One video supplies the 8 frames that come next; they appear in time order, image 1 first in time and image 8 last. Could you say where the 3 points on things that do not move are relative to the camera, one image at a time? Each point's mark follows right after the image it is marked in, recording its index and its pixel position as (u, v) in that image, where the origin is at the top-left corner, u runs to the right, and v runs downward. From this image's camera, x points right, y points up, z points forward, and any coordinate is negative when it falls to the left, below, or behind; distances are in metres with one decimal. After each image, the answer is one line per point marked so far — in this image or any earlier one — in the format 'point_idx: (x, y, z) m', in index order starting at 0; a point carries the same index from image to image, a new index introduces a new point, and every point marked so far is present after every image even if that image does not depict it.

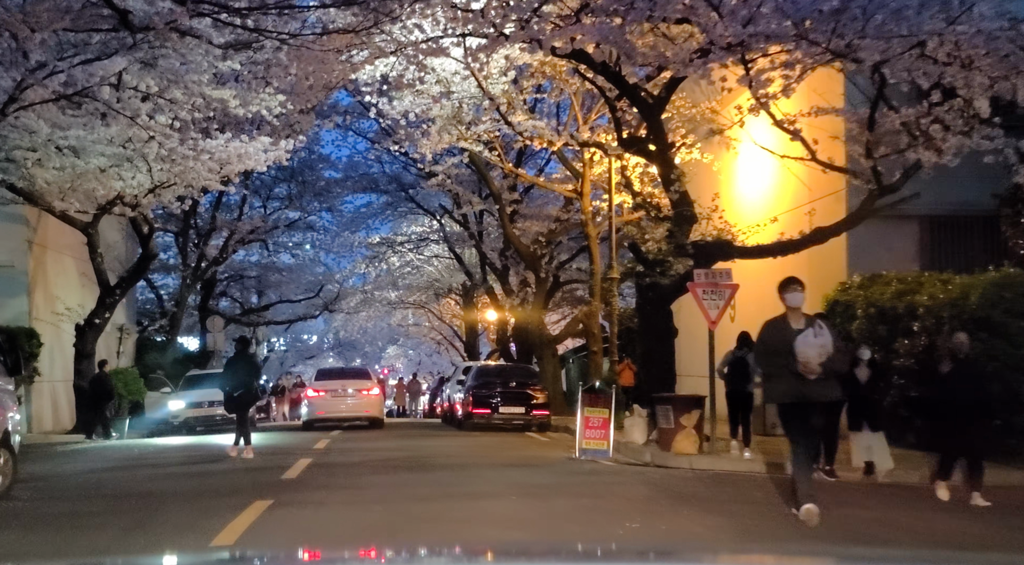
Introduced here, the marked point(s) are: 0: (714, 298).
0: (+2.8, -0.2, +17.2) m
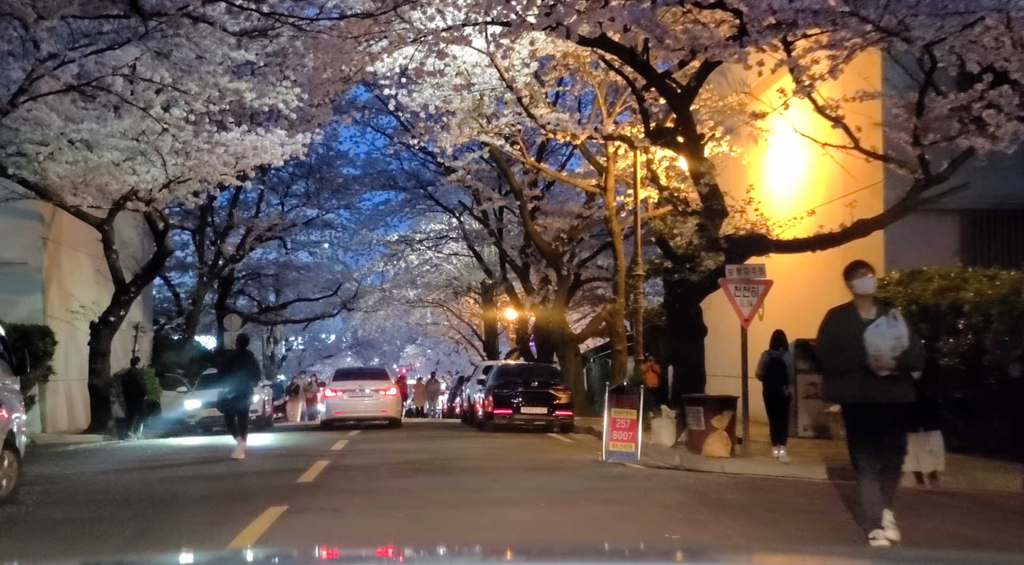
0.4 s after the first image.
0: (+3.1, -0.2, +16.5) m
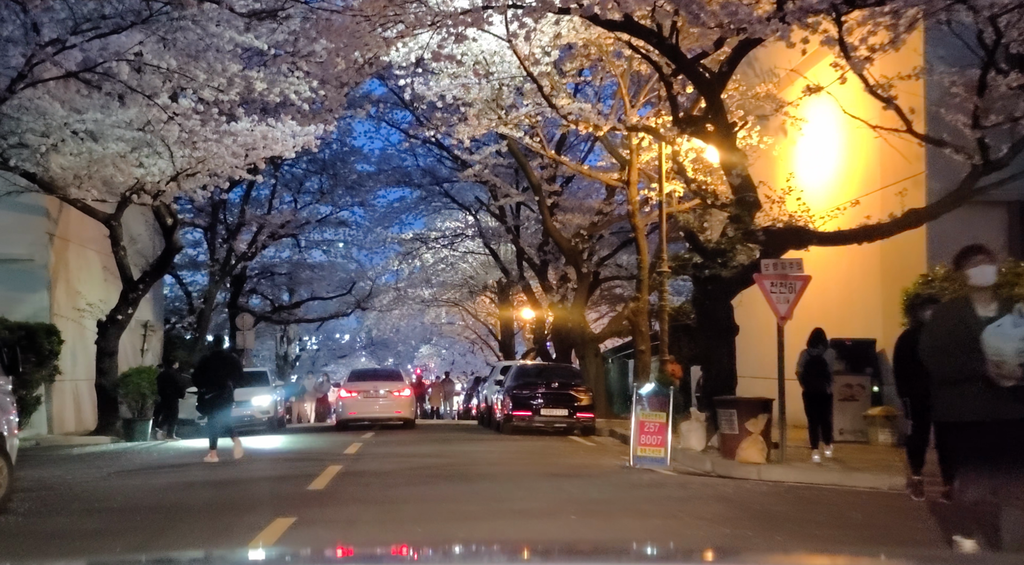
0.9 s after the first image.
0: (+3.4, -0.1, +15.6) m
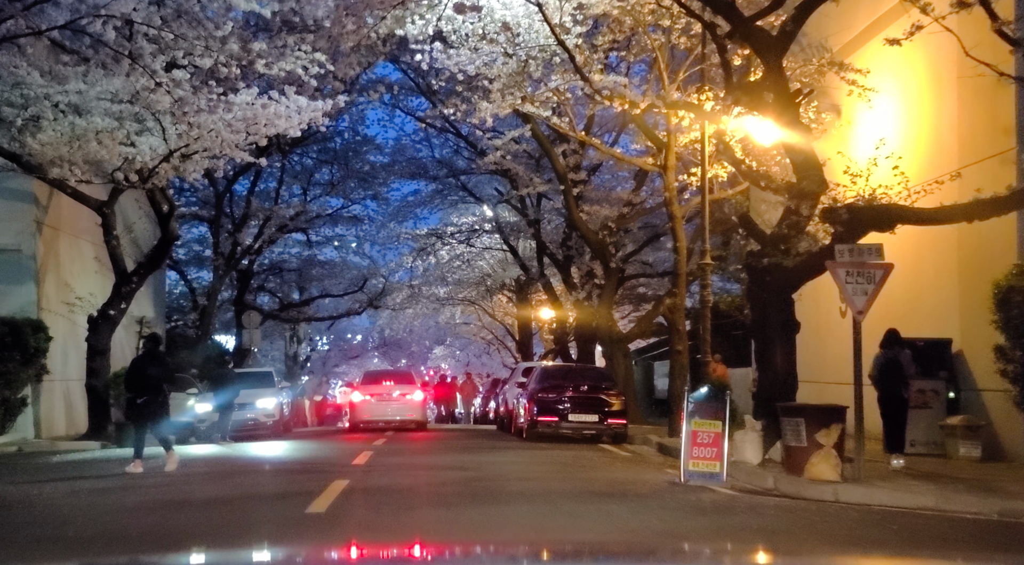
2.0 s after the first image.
0: (+3.8, 0.0, +13.4) m
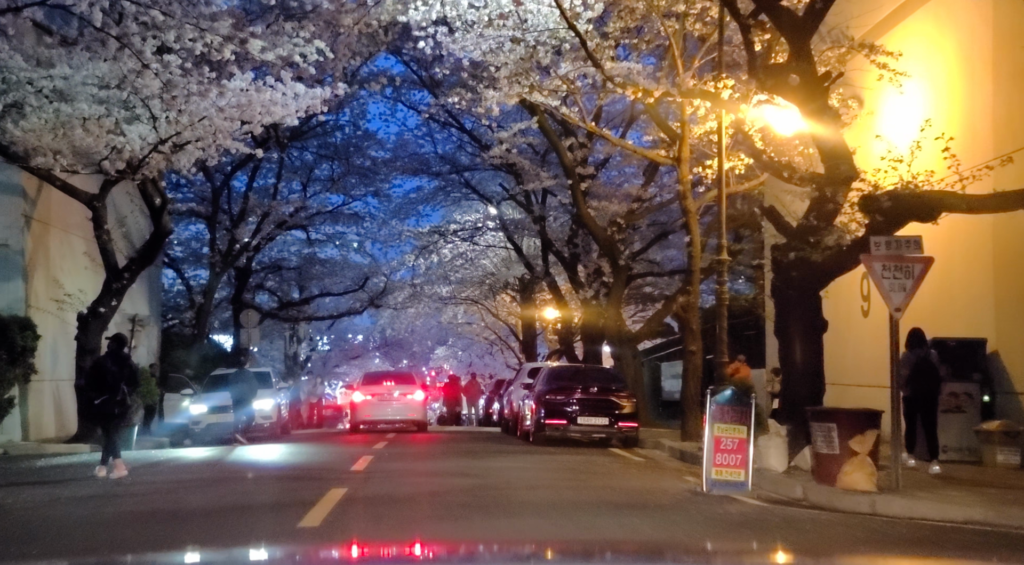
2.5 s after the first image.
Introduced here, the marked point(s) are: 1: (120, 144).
0: (+3.9, +0.1, +12.5) m
1: (-5.8, +2.1, +18.1) m
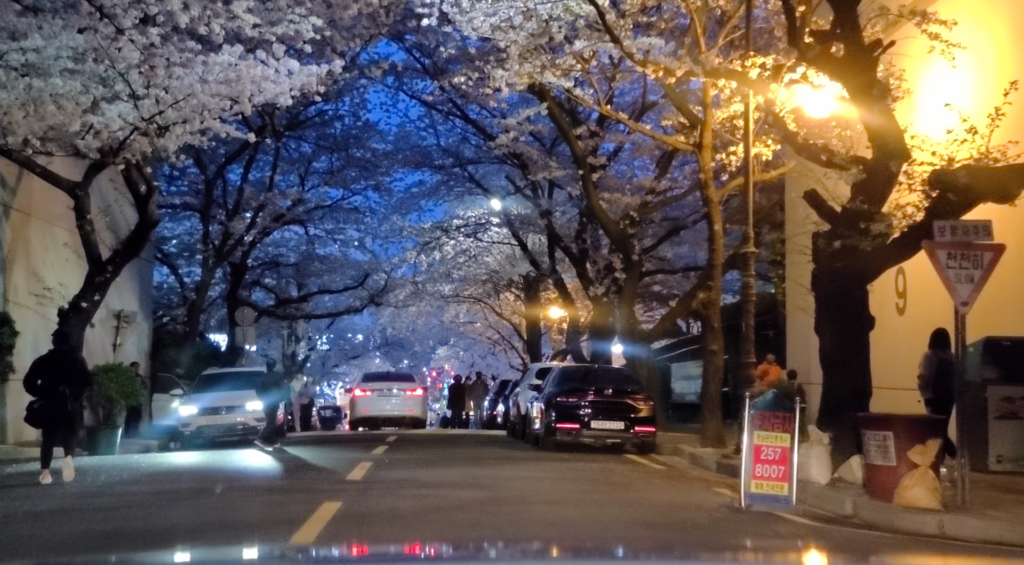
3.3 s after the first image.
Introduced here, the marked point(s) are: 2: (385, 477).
0: (+4.0, +0.1, +11.0) m
1: (-5.6, +2.2, +16.6) m
2: (-1.6, -2.4, +15.6) m
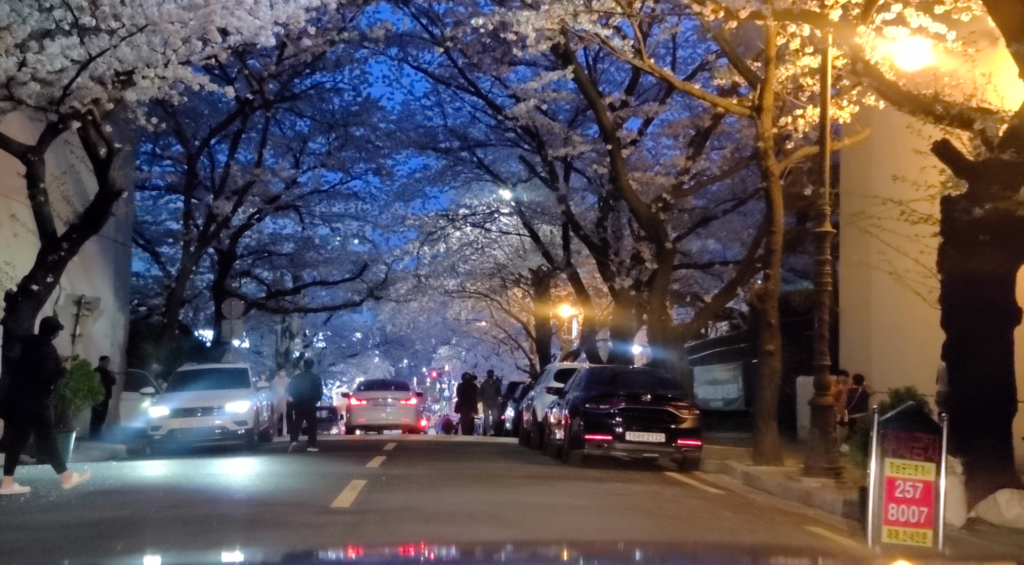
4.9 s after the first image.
0: (+4.4, +0.3, +7.9) m
1: (-5.2, +2.5, +13.5) m
2: (-1.3, -2.2, +12.4) m
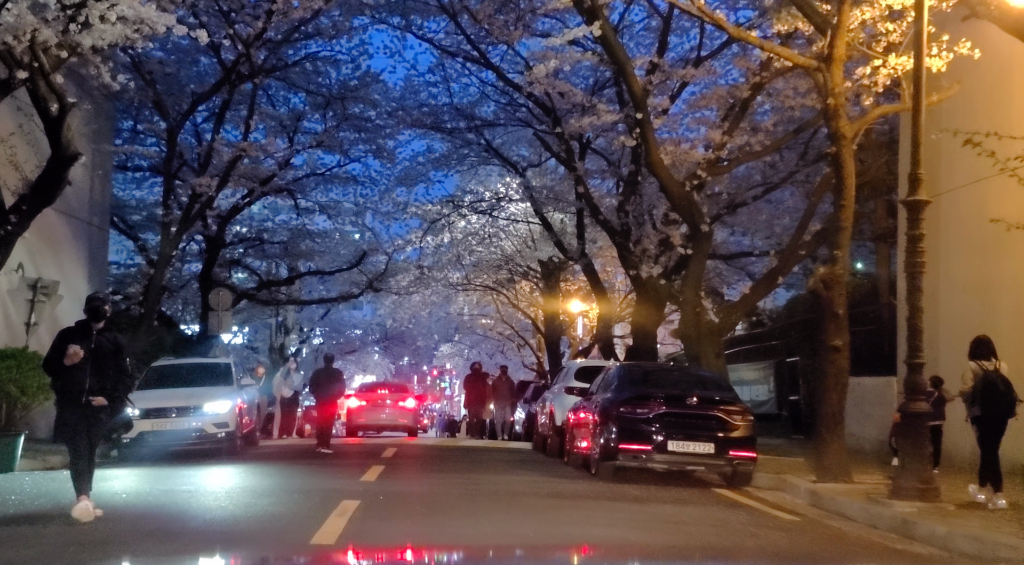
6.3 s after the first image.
0: (+4.6, +0.5, +5.2) m
1: (-5.0, +2.7, +10.8) m
2: (-1.1, -2.0, +9.7) m
